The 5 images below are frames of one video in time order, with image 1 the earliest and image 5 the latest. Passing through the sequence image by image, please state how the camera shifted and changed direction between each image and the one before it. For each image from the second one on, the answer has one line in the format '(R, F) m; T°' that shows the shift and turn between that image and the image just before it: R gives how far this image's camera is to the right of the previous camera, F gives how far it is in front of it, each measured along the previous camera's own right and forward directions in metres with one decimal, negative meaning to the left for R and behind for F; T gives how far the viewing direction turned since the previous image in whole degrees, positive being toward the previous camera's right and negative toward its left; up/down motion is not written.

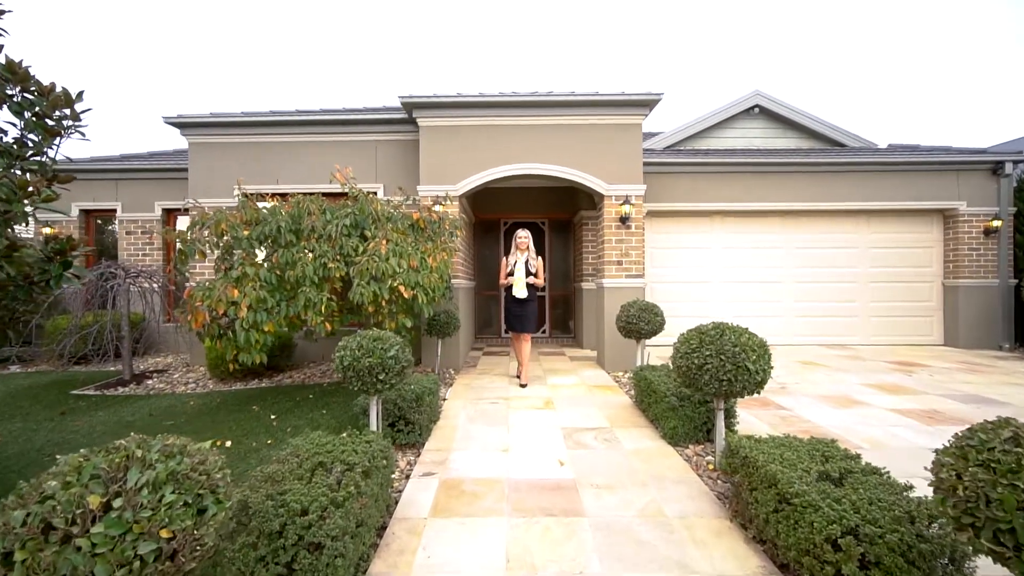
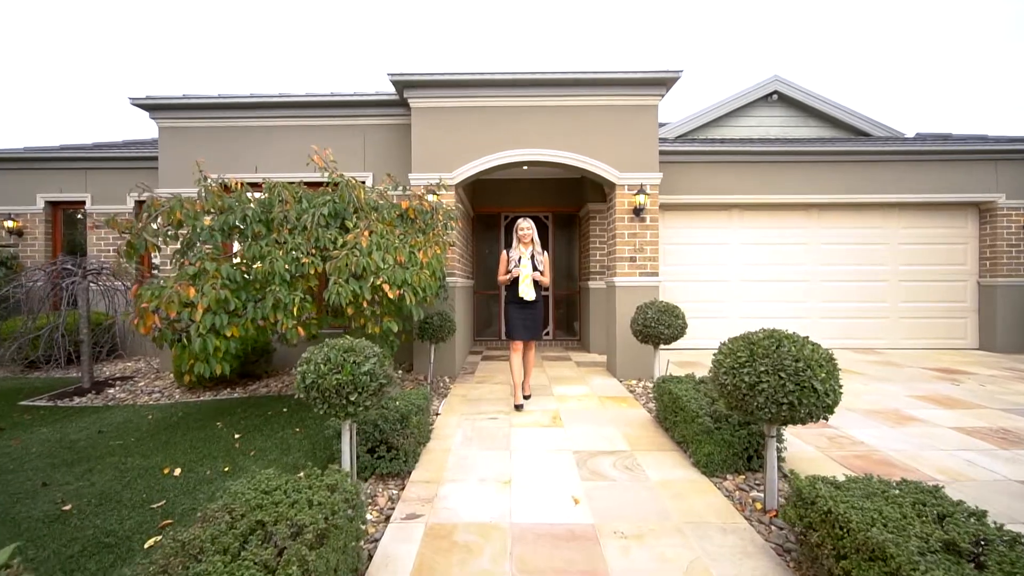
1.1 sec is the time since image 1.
(0.0, +0.6) m; 0°
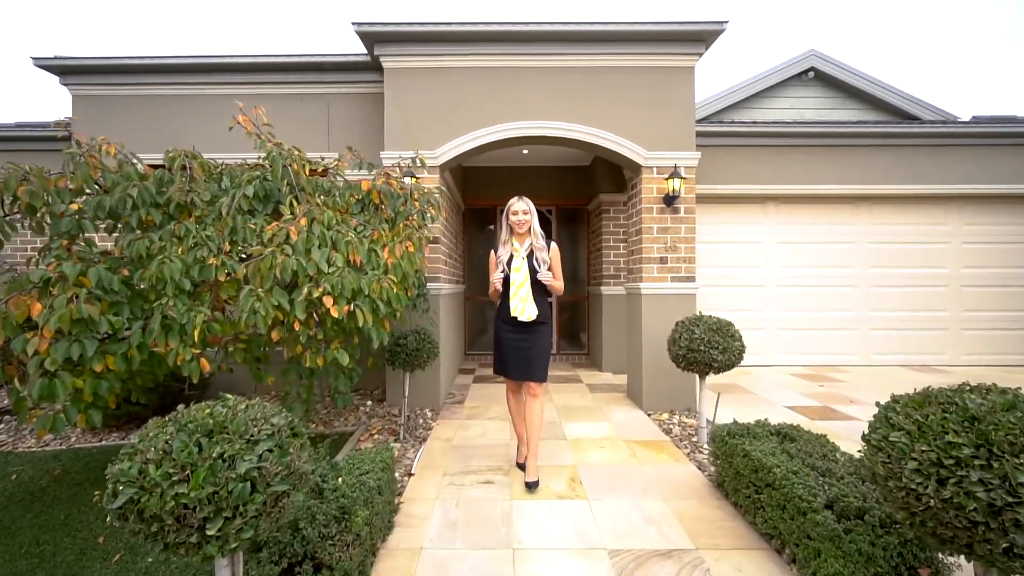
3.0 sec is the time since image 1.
(0.0, +1.1) m; +1°
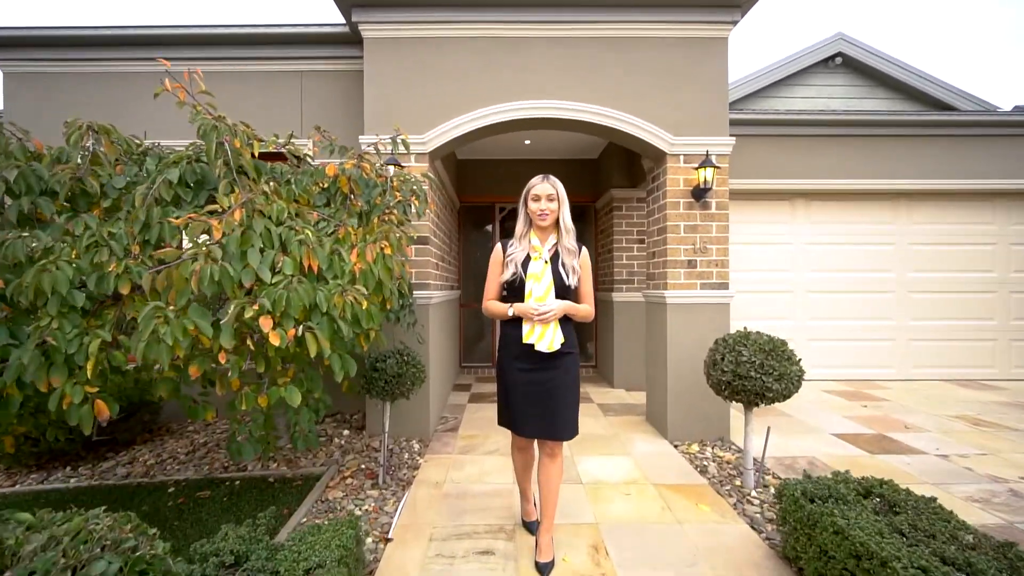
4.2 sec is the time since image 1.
(0.0, +0.6) m; 0°
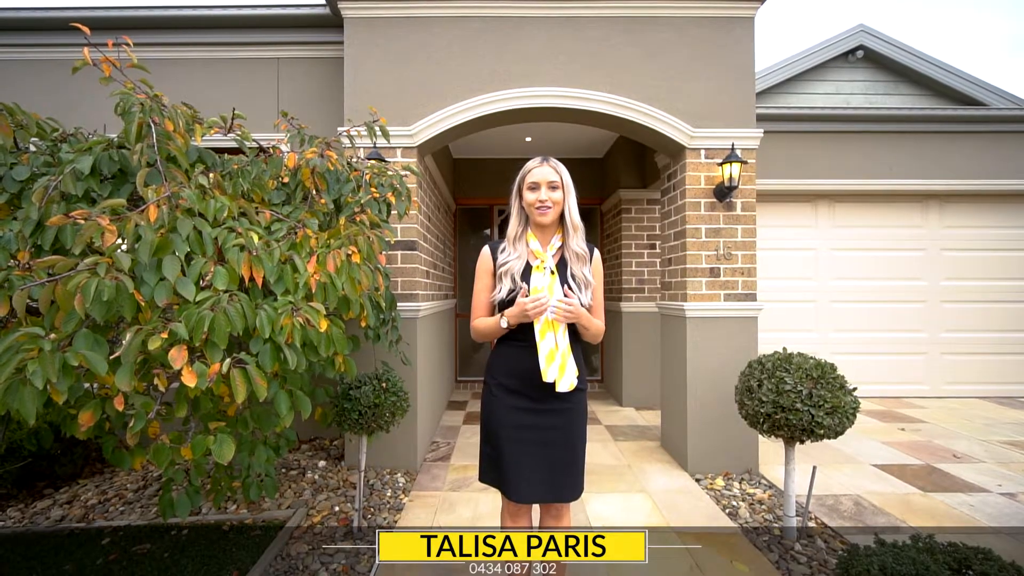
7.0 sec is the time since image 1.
(0.0, +0.4) m; 0°
